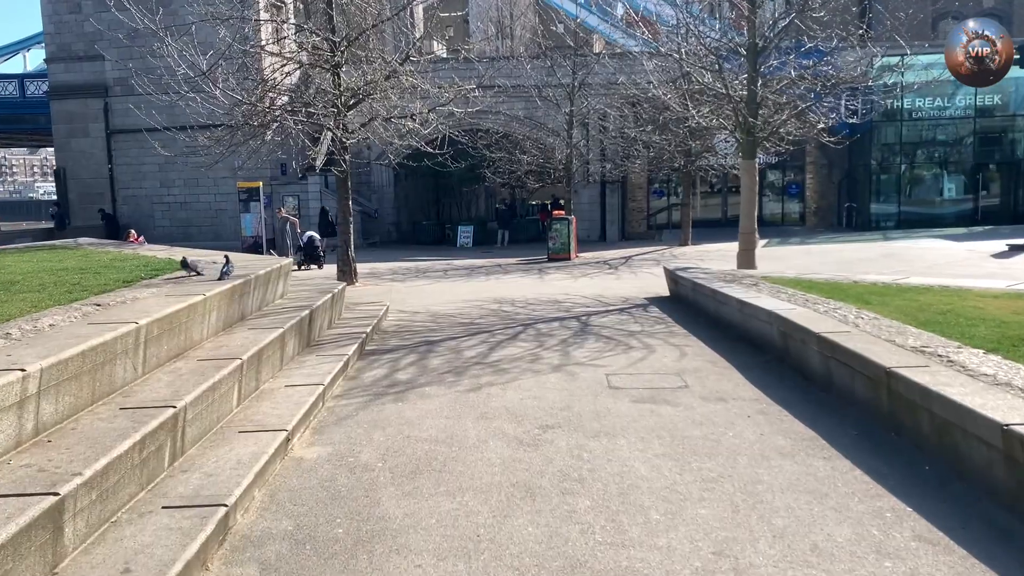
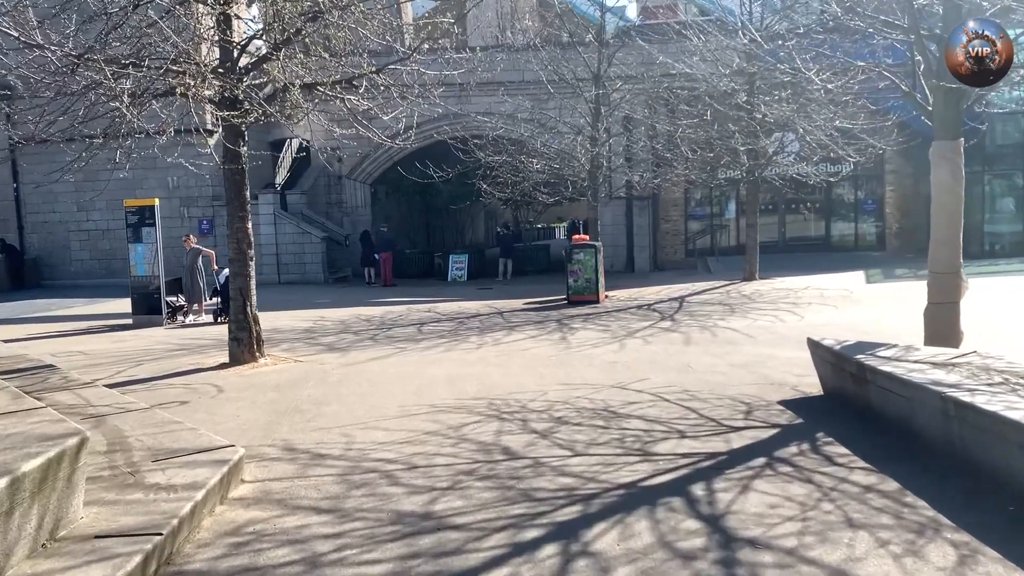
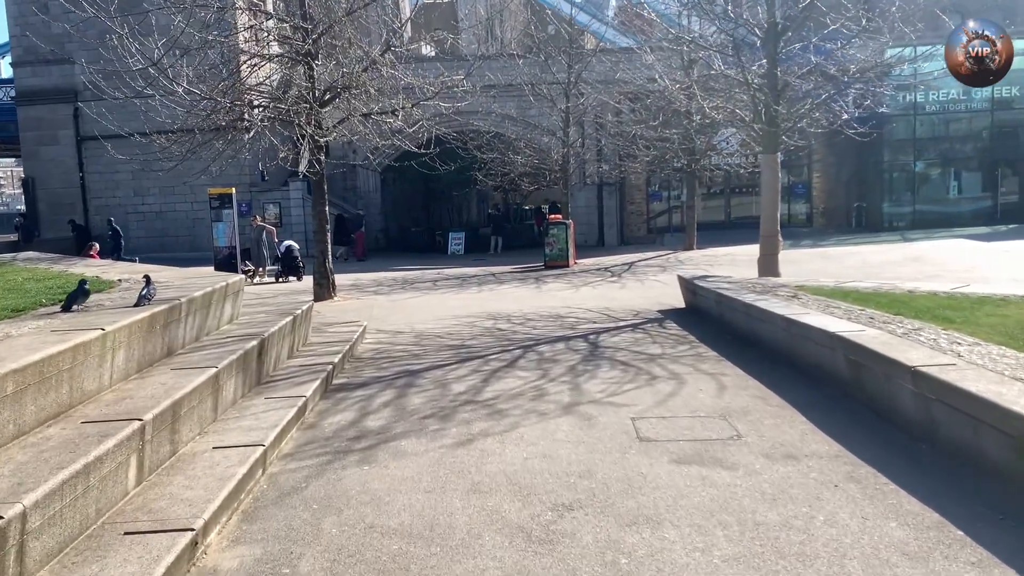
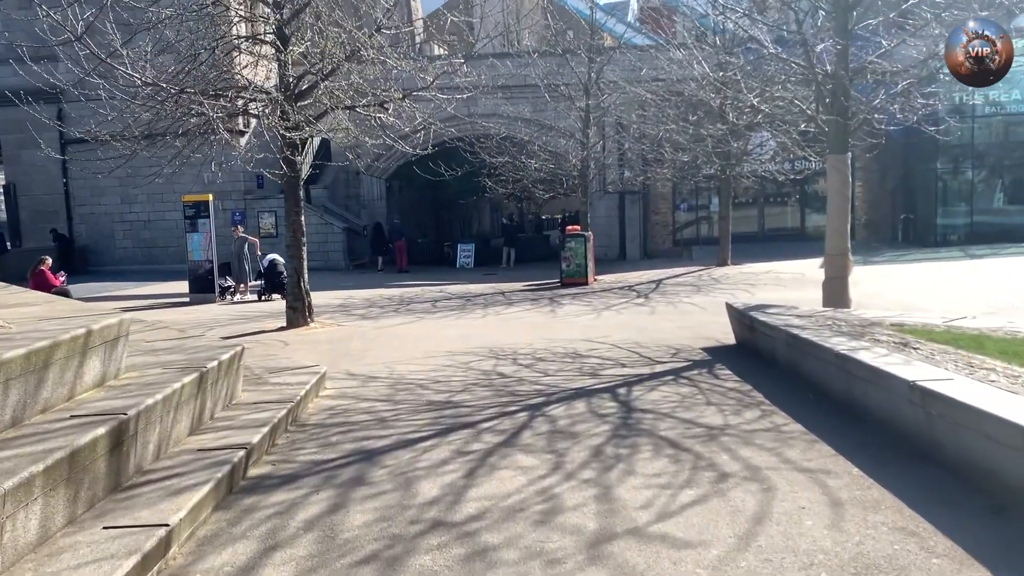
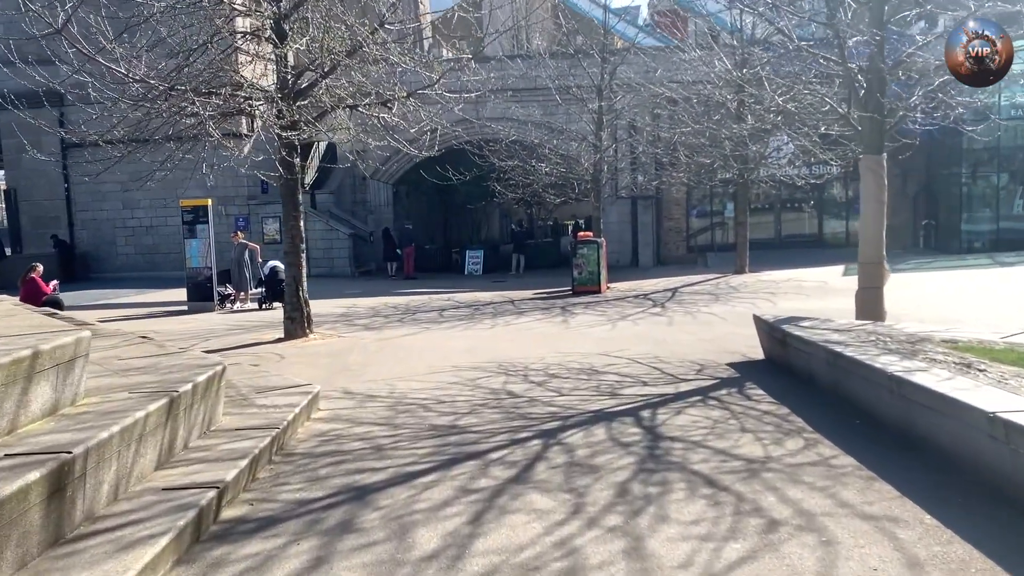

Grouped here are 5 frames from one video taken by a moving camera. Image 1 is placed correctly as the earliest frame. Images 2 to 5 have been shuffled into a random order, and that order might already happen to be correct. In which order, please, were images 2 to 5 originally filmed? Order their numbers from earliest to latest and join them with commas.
3, 4, 5, 2
